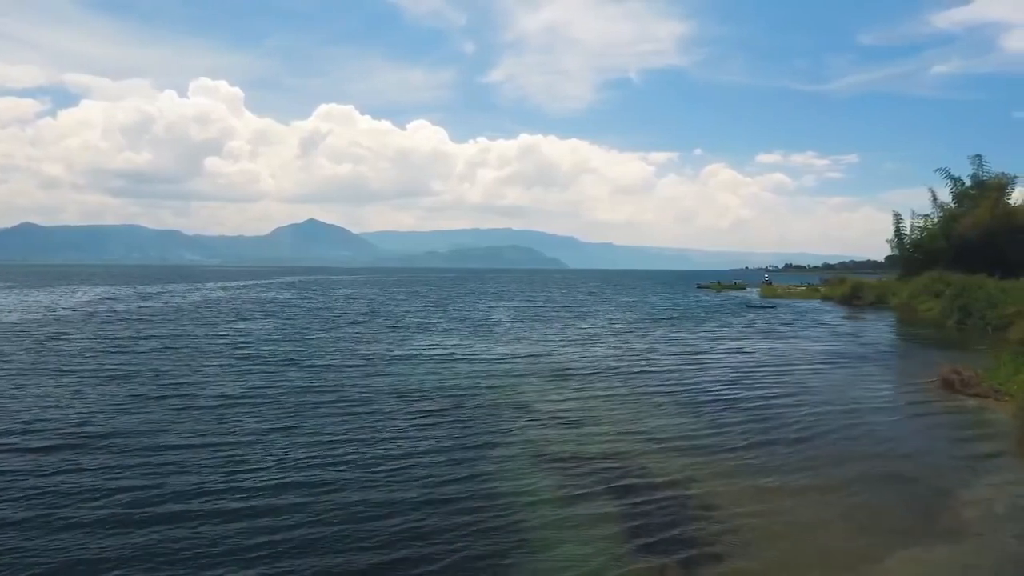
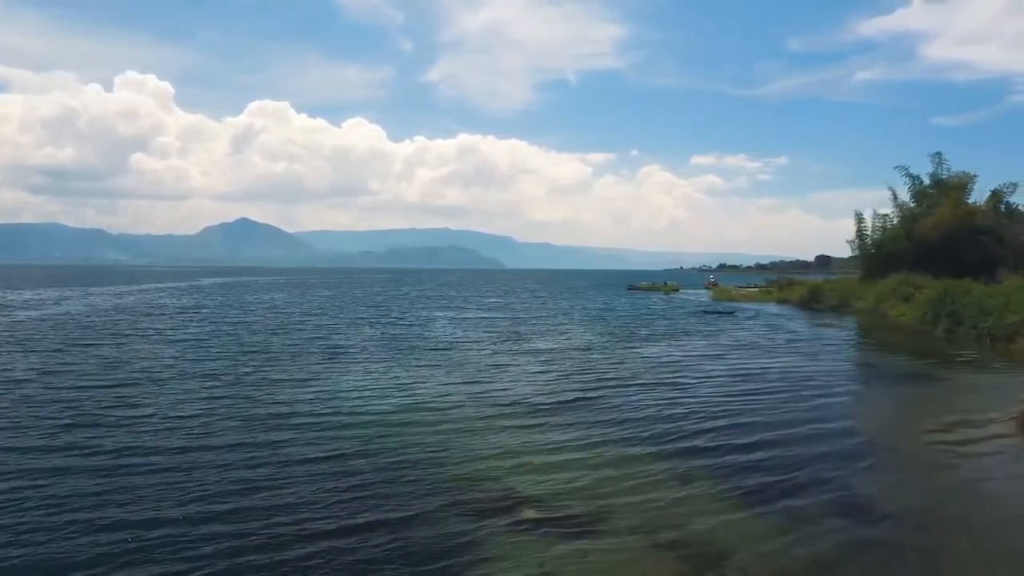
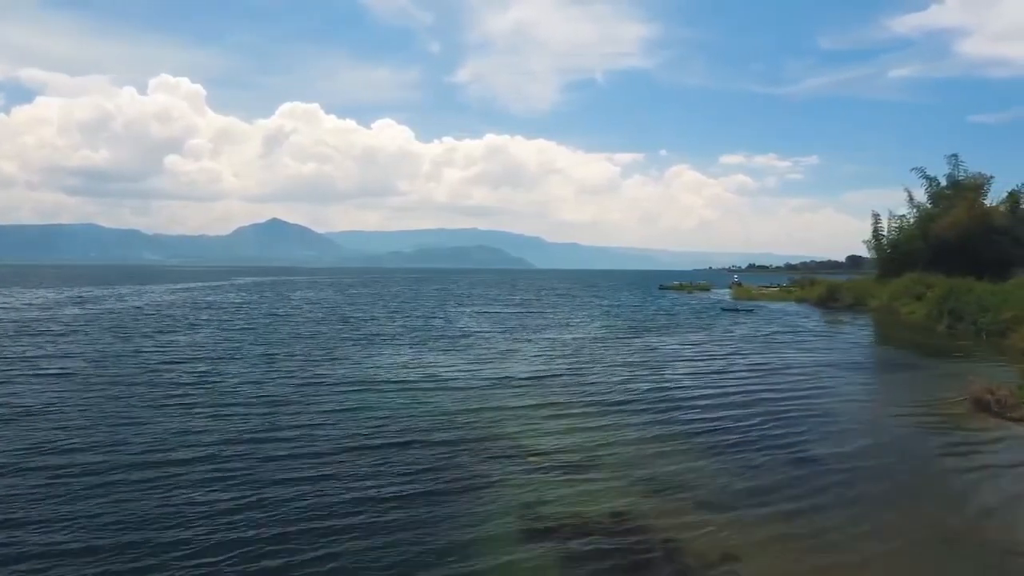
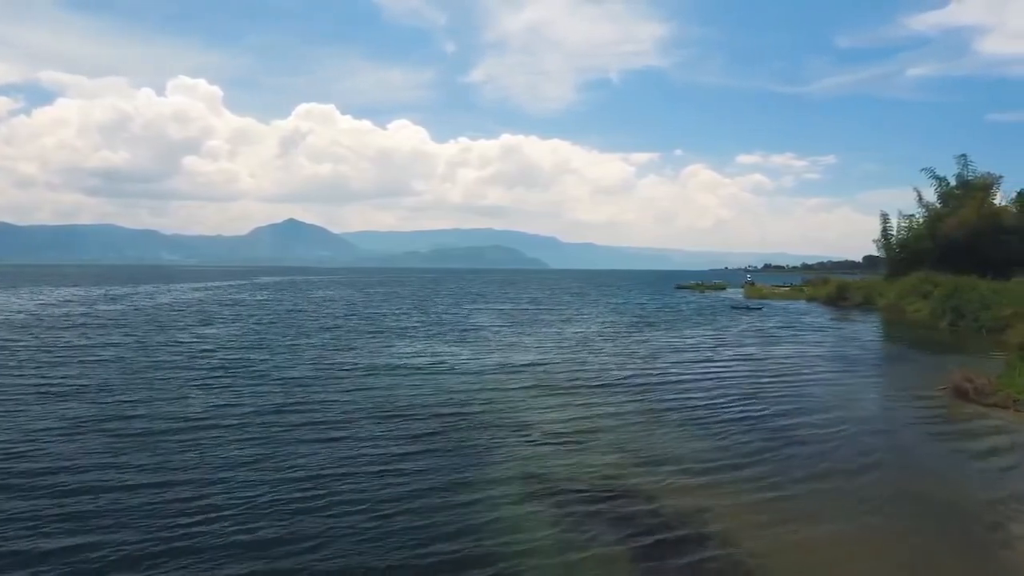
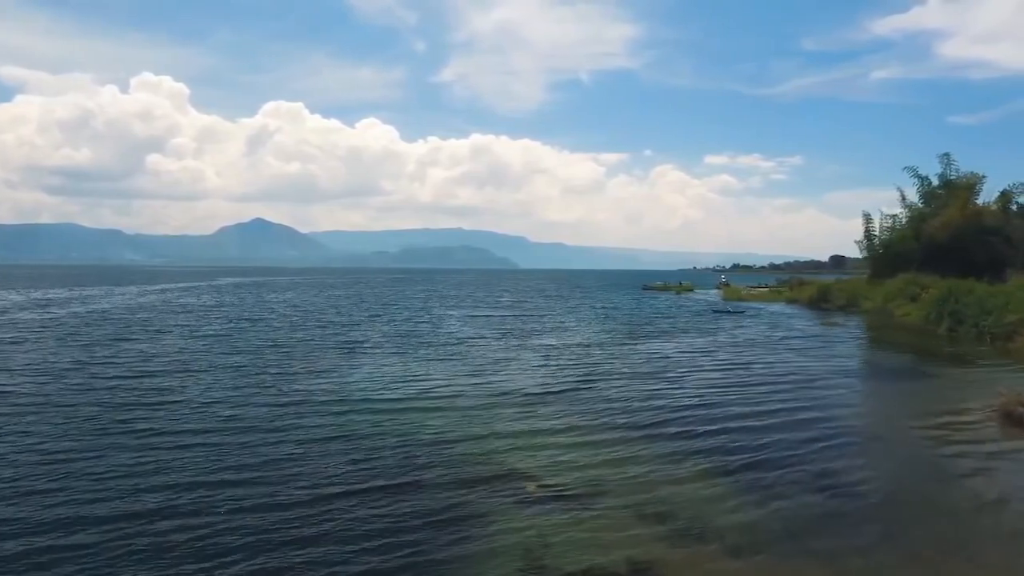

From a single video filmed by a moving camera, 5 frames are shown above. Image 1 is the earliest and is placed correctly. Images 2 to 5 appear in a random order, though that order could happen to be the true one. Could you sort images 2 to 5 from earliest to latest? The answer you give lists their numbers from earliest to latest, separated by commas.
4, 3, 5, 2
